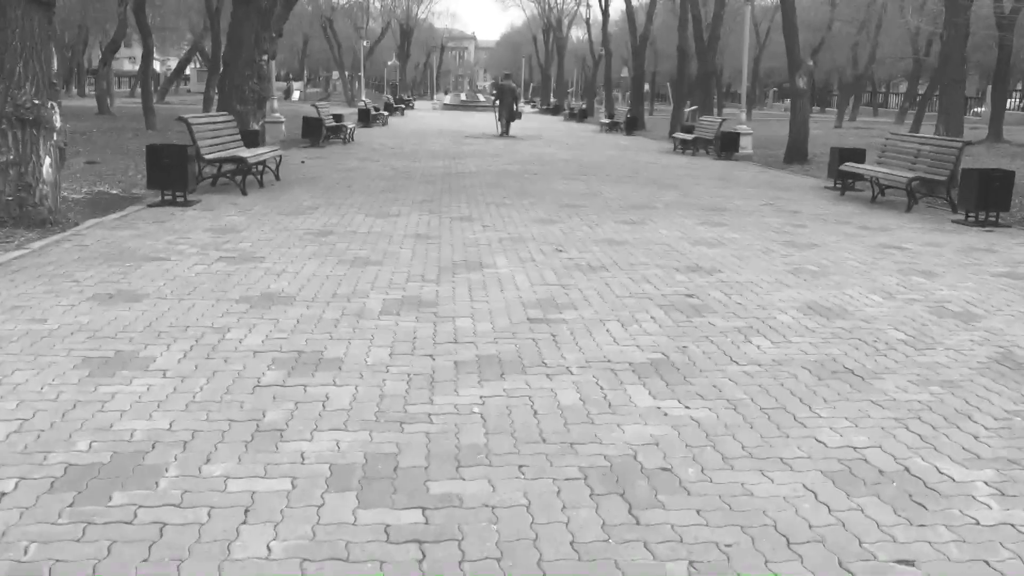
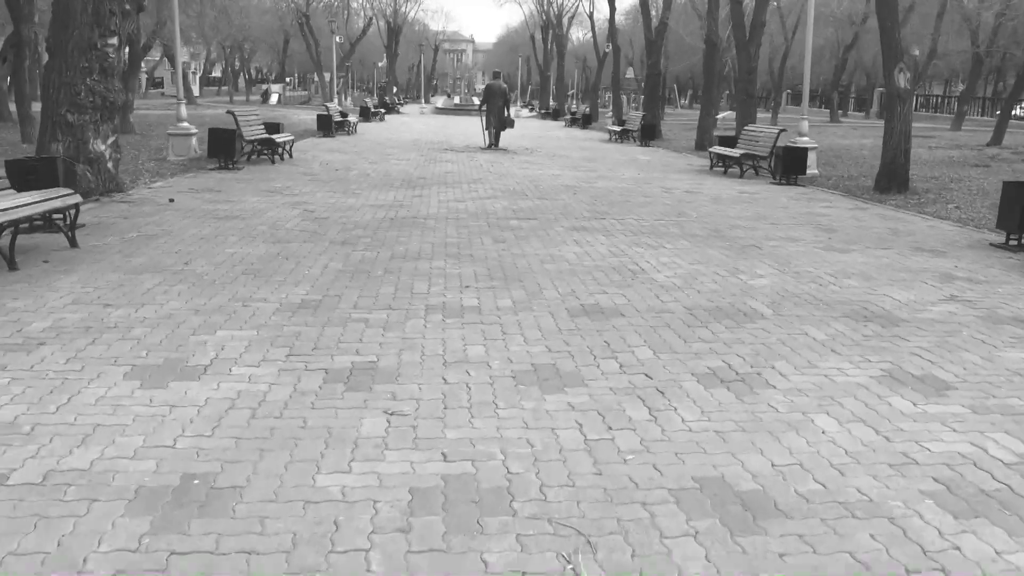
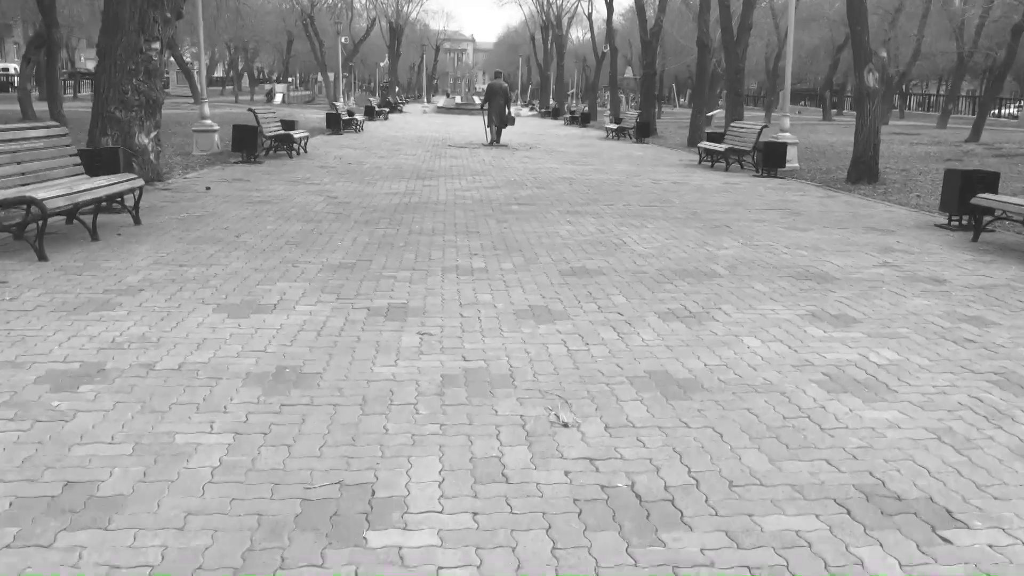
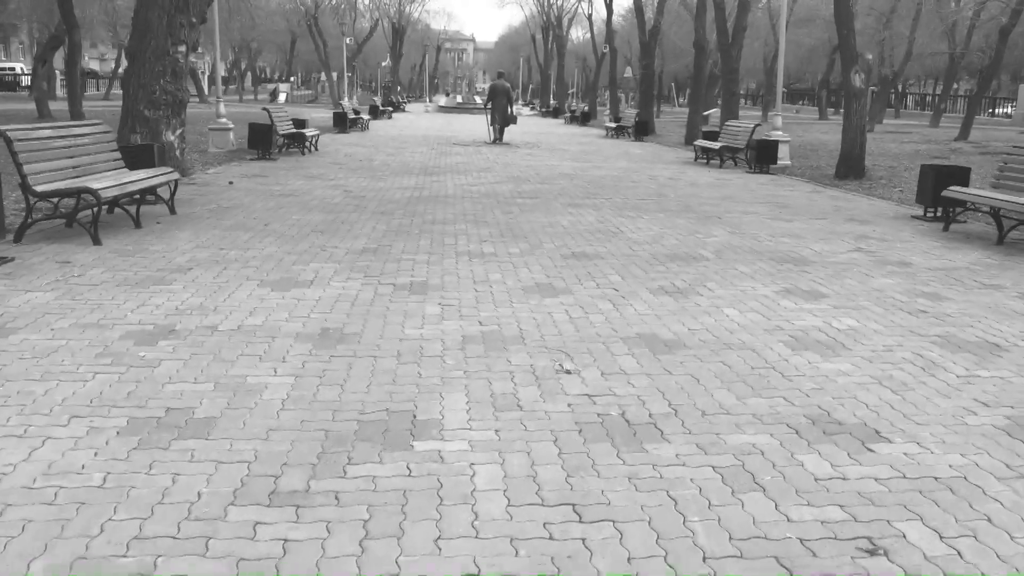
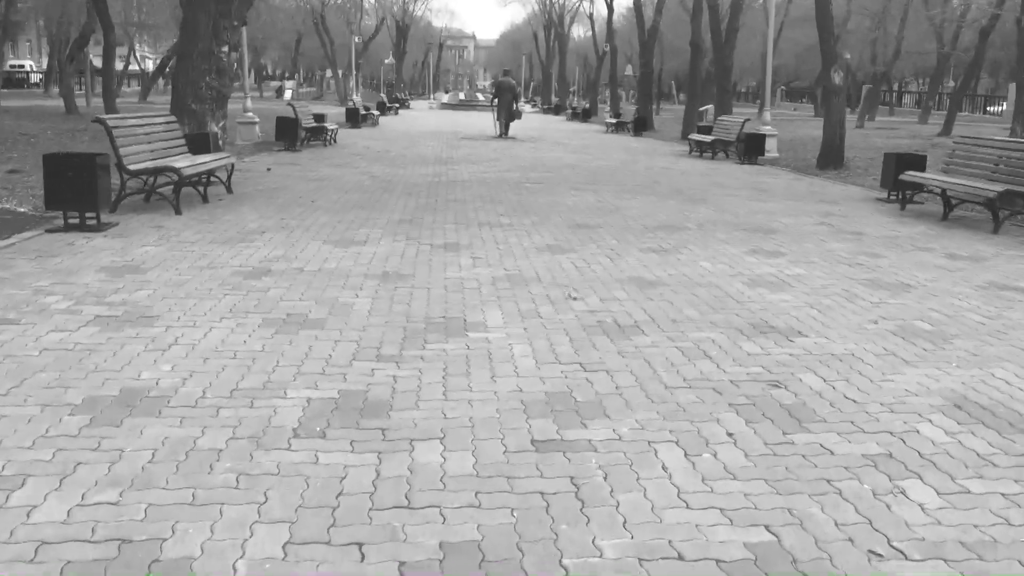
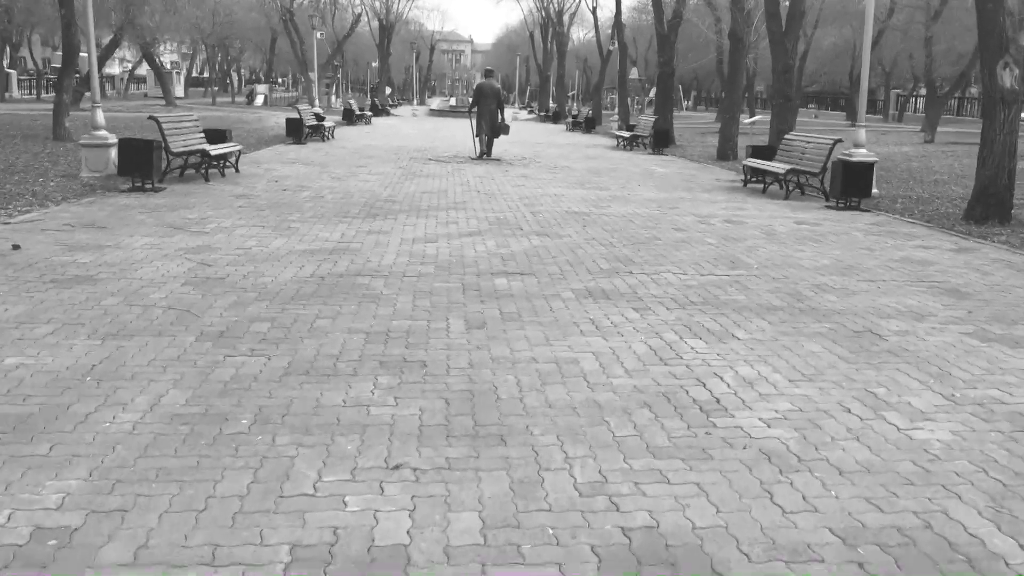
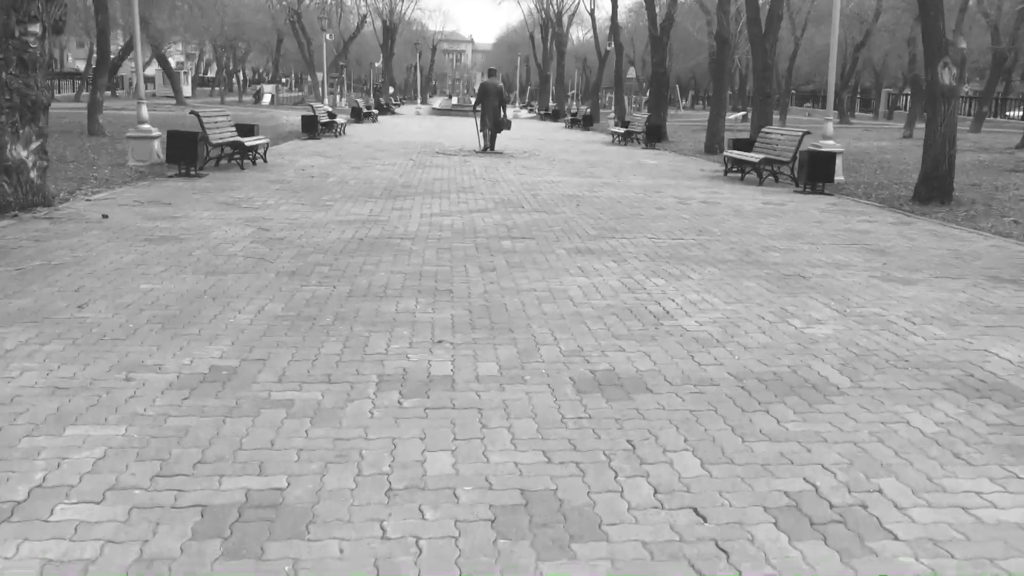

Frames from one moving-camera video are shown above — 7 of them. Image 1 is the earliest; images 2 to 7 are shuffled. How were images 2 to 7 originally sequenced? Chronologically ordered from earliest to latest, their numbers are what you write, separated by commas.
5, 4, 3, 2, 7, 6
